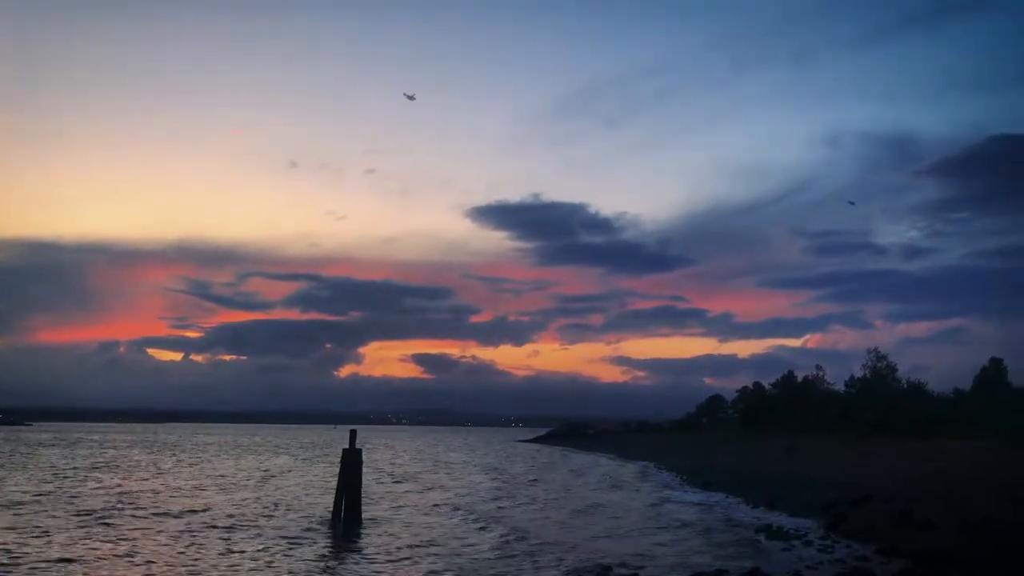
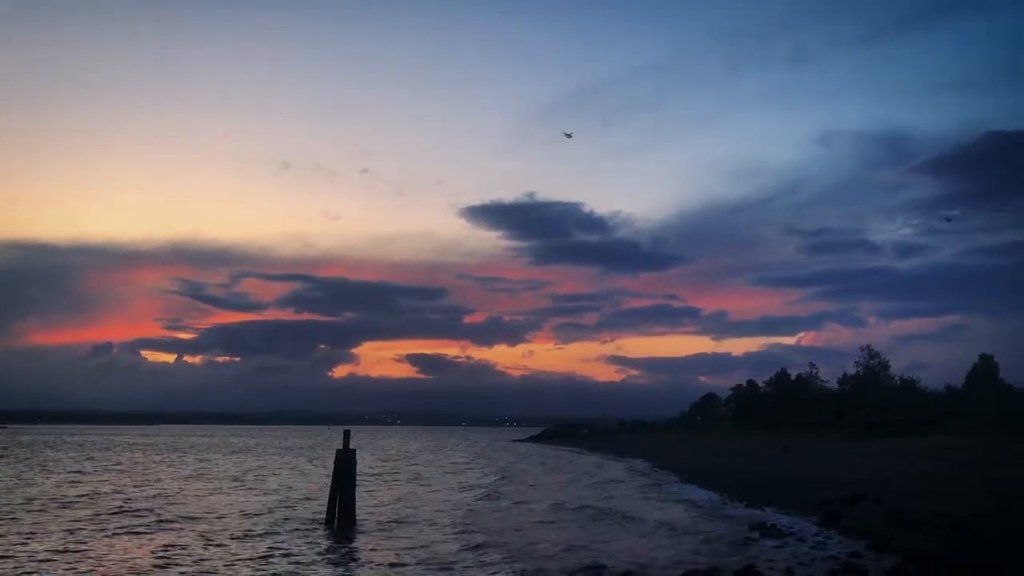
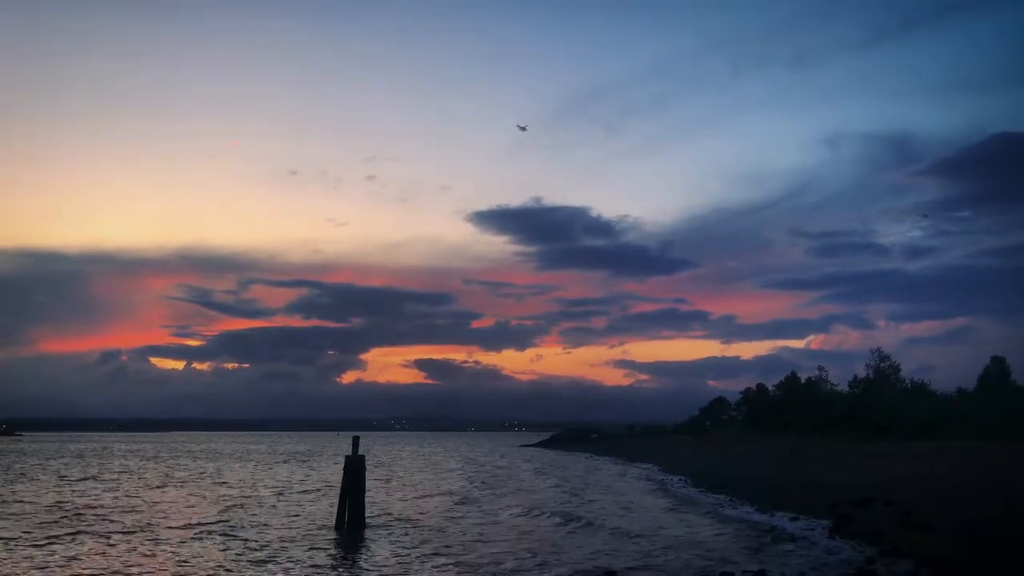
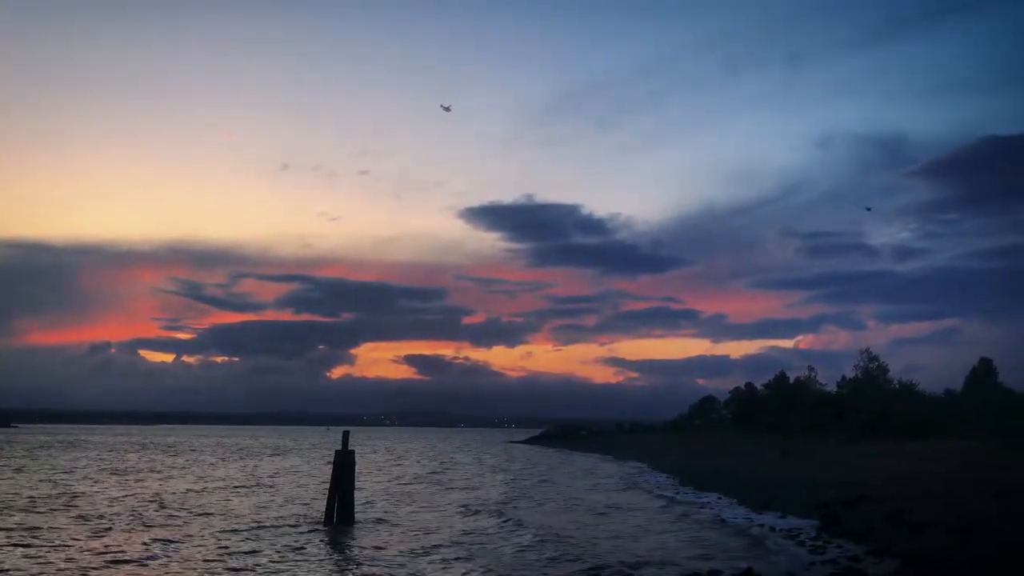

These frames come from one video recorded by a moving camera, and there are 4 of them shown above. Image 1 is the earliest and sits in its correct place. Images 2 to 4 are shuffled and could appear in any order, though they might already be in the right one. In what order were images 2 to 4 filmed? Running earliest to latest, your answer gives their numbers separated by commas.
4, 3, 2
